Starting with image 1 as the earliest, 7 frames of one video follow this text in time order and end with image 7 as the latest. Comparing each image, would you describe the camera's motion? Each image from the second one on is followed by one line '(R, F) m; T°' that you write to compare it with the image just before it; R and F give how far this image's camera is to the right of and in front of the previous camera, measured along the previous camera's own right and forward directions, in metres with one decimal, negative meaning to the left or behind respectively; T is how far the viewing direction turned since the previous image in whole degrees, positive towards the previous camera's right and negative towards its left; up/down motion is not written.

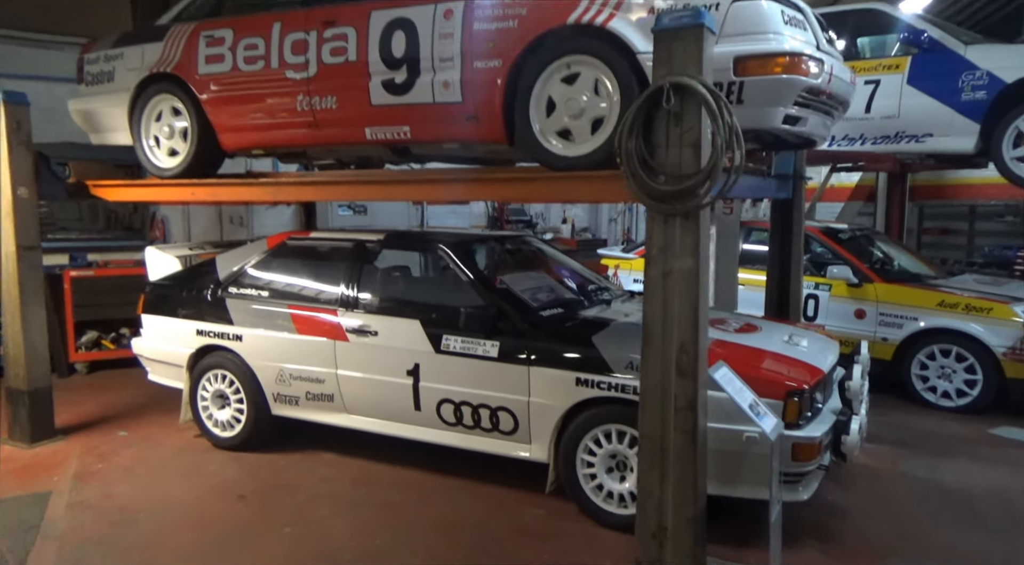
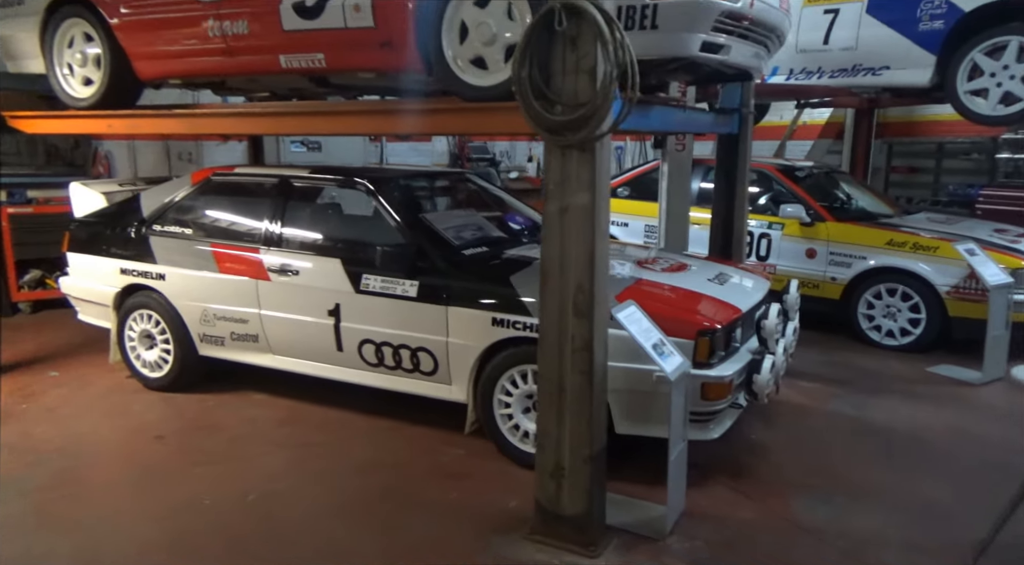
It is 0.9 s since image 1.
(+0.4, +0.1) m; +1°
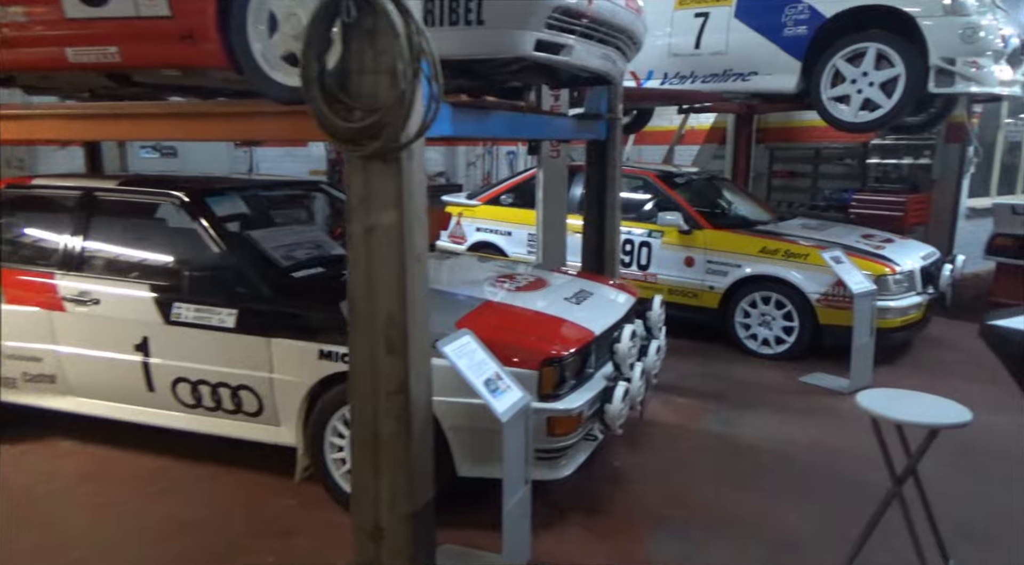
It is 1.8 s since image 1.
(+0.4, +0.4) m; +7°
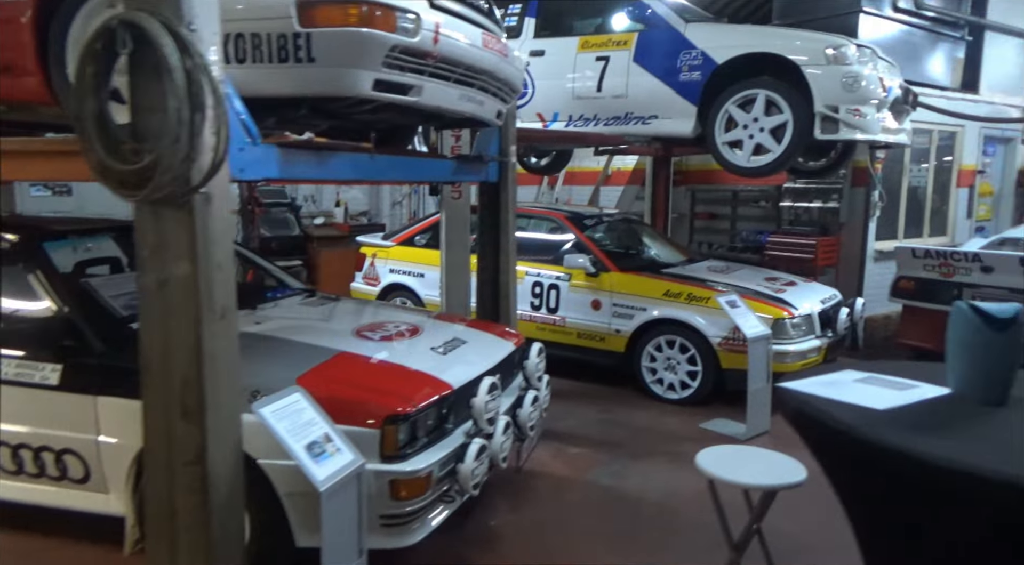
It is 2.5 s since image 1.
(+0.4, +0.2) m; +4°
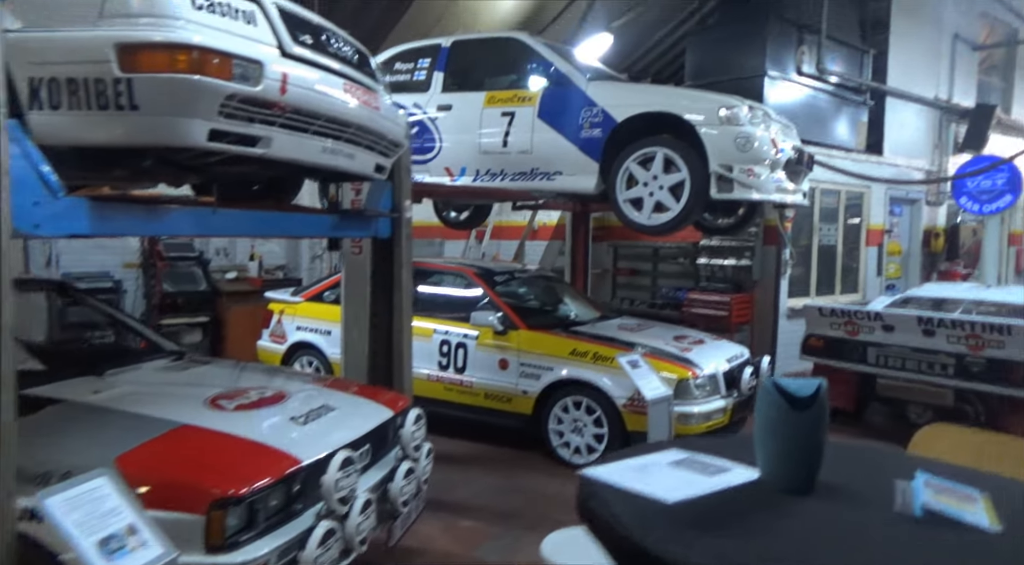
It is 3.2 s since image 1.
(+0.3, +0.2) m; +4°
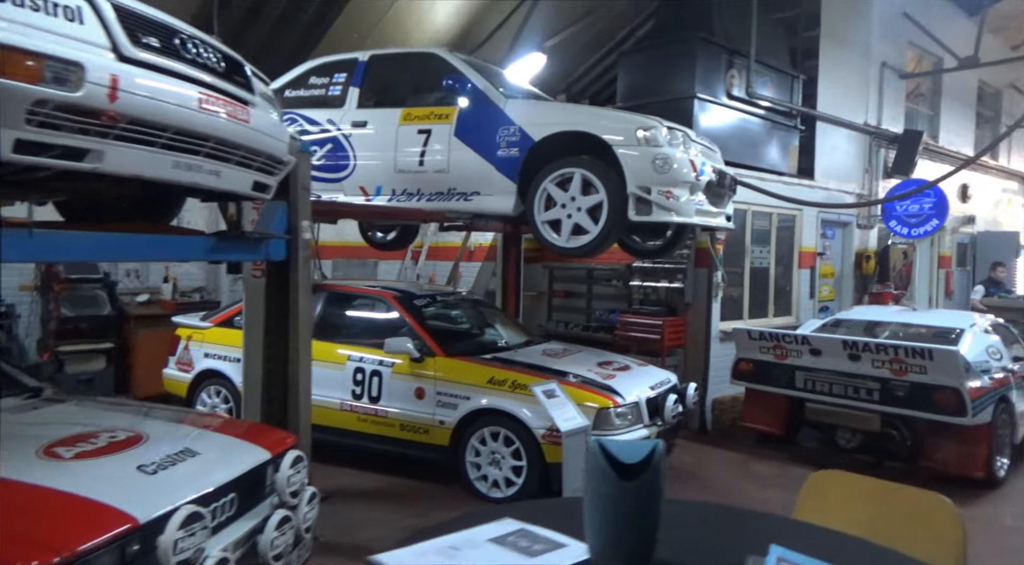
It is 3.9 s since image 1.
(+0.3, +0.3) m; +4°
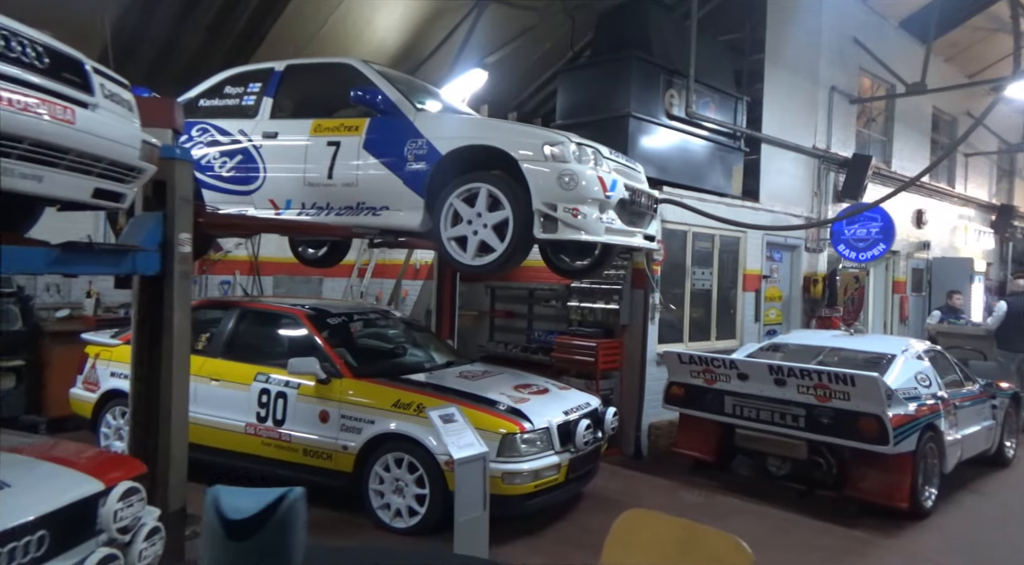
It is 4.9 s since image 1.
(+0.5, +0.2) m; +1°
